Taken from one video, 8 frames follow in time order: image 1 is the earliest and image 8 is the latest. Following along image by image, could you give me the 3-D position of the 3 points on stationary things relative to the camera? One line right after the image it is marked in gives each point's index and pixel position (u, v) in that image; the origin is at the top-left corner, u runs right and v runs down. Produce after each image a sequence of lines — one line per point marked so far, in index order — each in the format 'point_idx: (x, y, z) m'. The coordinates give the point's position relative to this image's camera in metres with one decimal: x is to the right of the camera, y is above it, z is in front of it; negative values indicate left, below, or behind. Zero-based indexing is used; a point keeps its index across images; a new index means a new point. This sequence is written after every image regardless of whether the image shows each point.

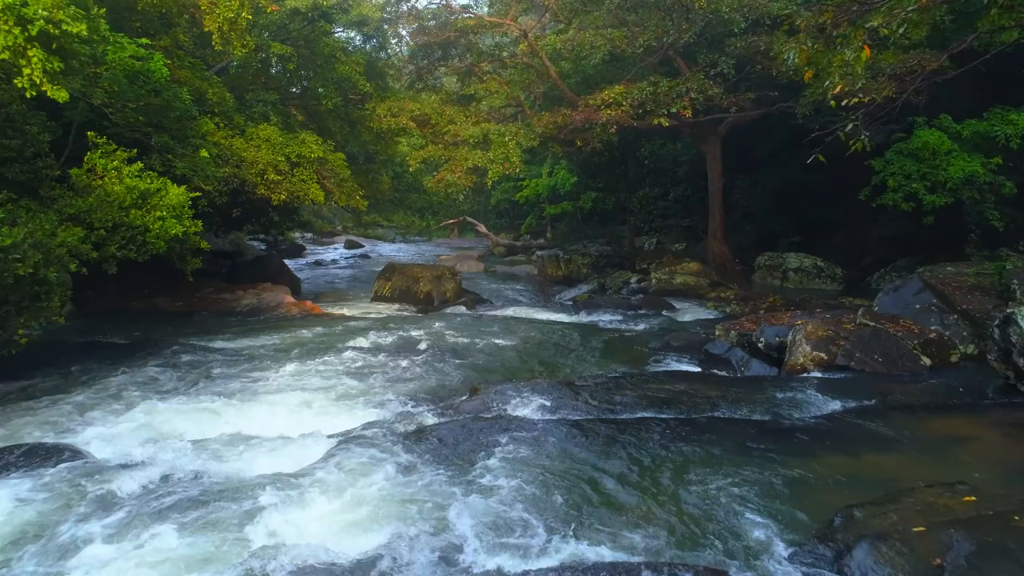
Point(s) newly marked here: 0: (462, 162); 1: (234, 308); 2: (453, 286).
0: (-1.2, +3.0, +17.9) m
1: (-5.4, -0.4, +14.7) m
2: (-1.5, +0.1, +19.9) m
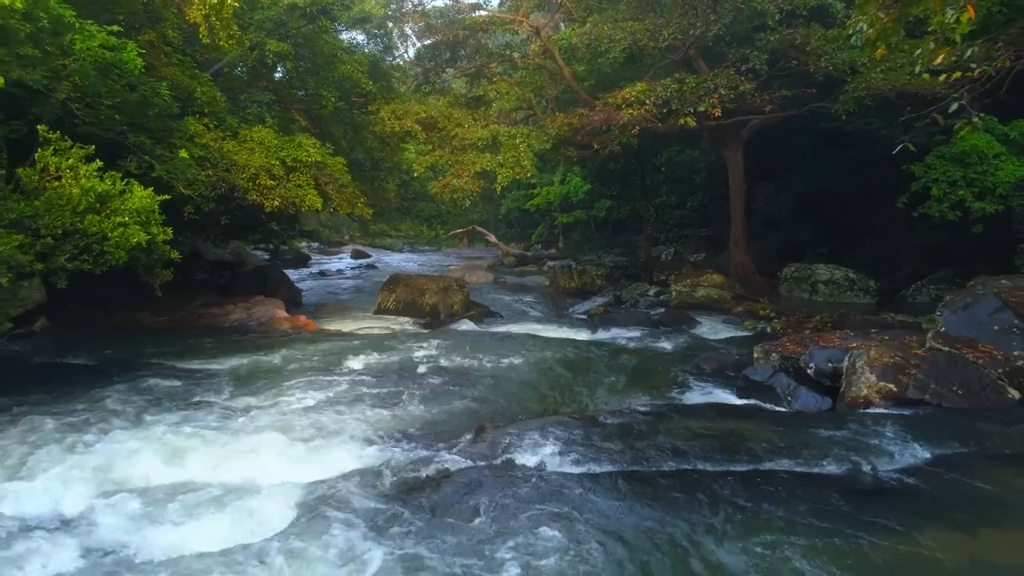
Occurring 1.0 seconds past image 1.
0: (-0.9, +2.7, +16.7) m
1: (-5.2, -0.7, +13.6) m
2: (-1.3, -0.2, +18.7) m
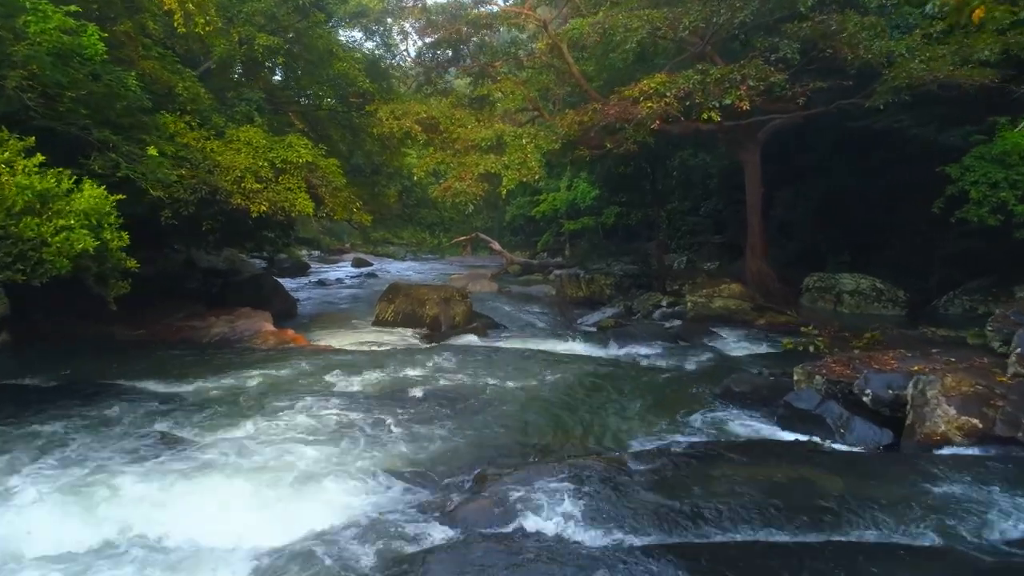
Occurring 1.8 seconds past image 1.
0: (-0.8, +2.5, +15.6) m
1: (-5.1, -0.8, +12.5) m
2: (-1.1, -0.5, +17.6) m
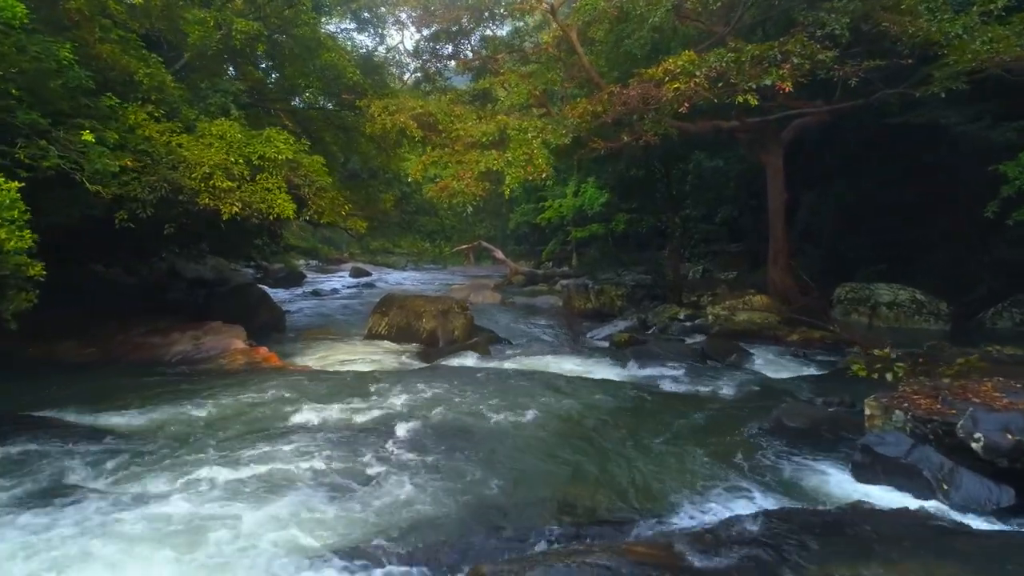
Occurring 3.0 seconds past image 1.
0: (-0.7, +2.3, +14.1) m
1: (-5.1, -1.0, +10.9) m
2: (-1.0, -0.7, +16.0) m
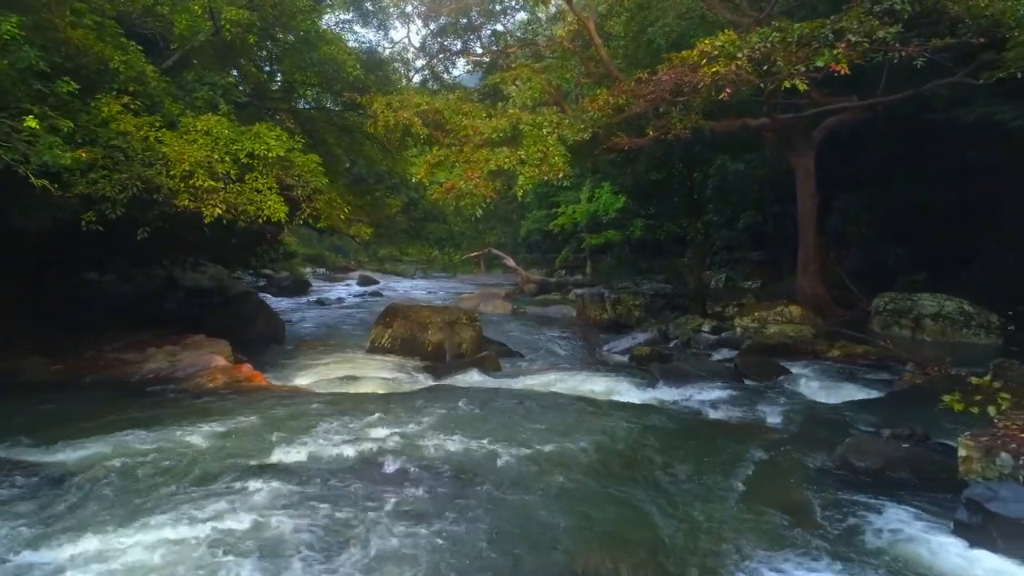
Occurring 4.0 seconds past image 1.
0: (-0.5, +2.1, +12.9) m
1: (-4.9, -1.1, +9.8) m
2: (-0.8, -0.9, +14.8) m
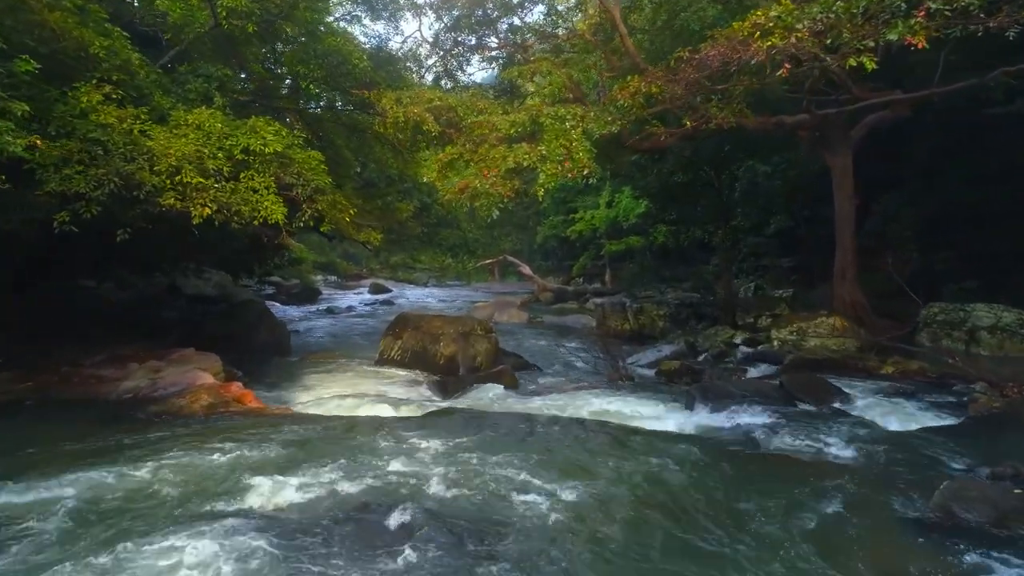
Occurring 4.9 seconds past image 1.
0: (-0.2, +2.0, +11.8) m
1: (-4.7, -1.2, +8.7) m
2: (-0.5, -1.1, +13.7) m
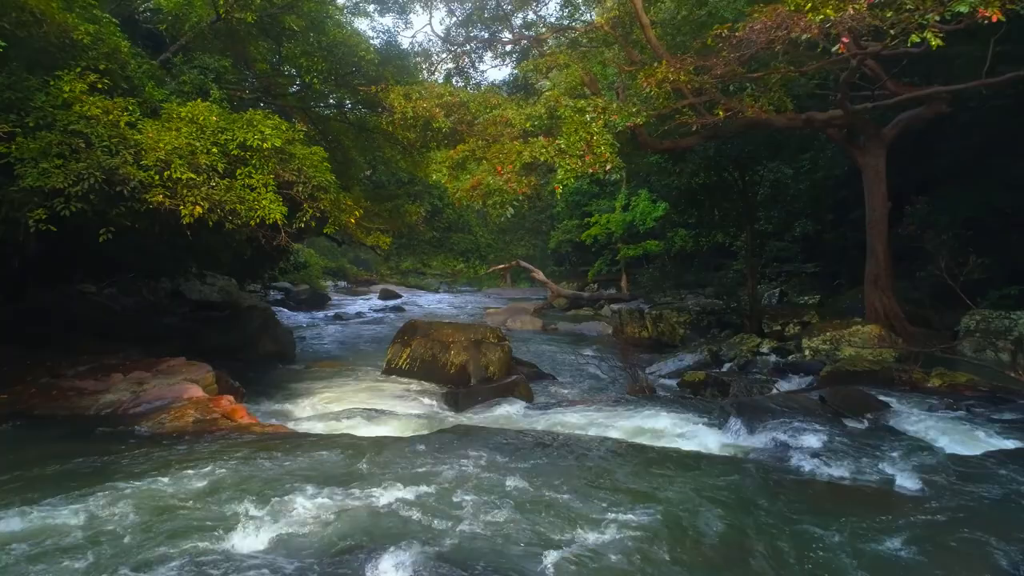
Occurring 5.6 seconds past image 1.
0: (0.0, +1.9, +11.0) m
1: (-4.5, -1.3, +8.0) m
2: (-0.2, -1.2, +12.9) m
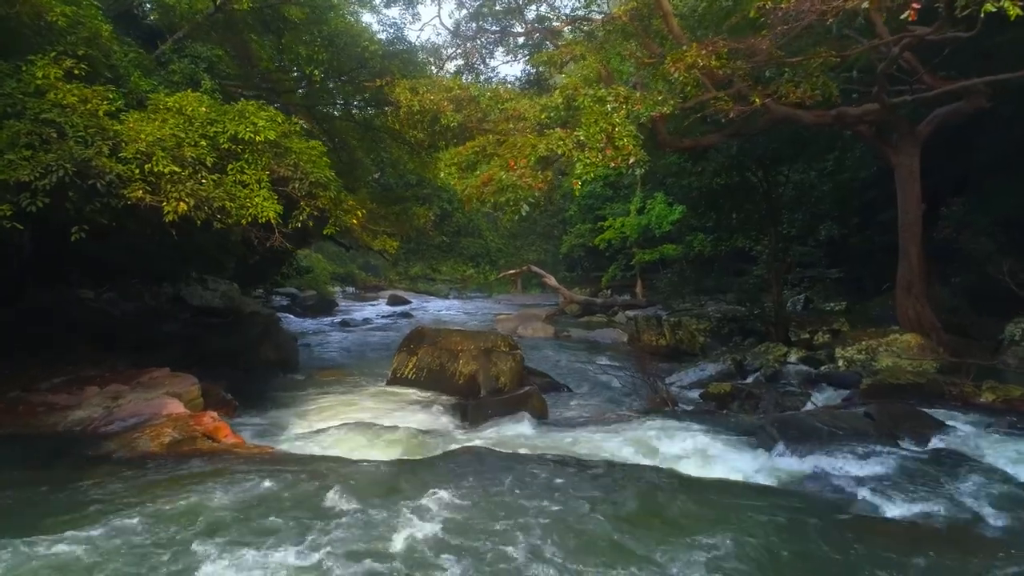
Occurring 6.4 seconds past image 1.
0: (+0.2, +1.8, +10.2) m
1: (-4.3, -1.3, +7.2) m
2: (0.0, -1.2, +12.1) m
